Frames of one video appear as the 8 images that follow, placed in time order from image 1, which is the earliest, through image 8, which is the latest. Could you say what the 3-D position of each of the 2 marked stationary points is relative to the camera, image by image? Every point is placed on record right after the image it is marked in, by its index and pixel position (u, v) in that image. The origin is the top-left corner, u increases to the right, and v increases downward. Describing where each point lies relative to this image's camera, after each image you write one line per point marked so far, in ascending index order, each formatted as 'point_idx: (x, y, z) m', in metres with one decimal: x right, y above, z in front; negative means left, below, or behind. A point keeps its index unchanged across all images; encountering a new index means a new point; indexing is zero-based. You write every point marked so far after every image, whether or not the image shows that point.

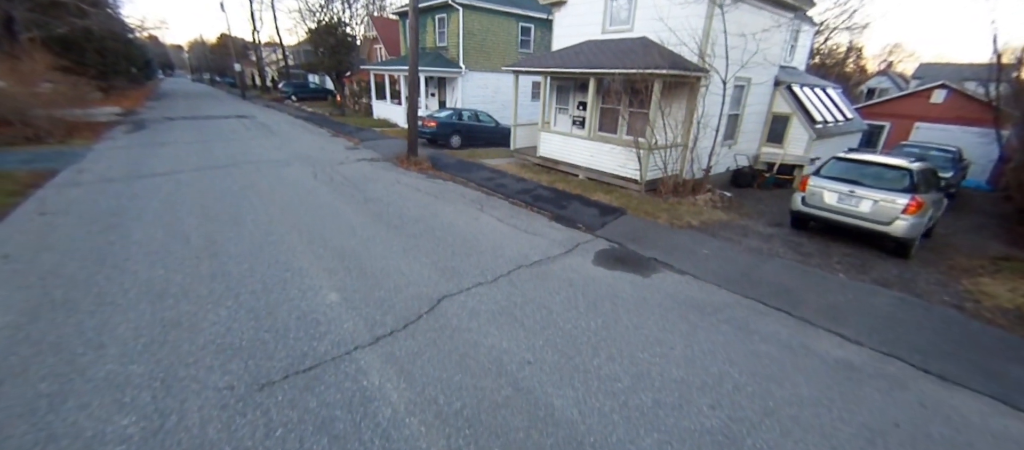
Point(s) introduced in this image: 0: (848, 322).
0: (+3.7, -1.0, +4.3) m
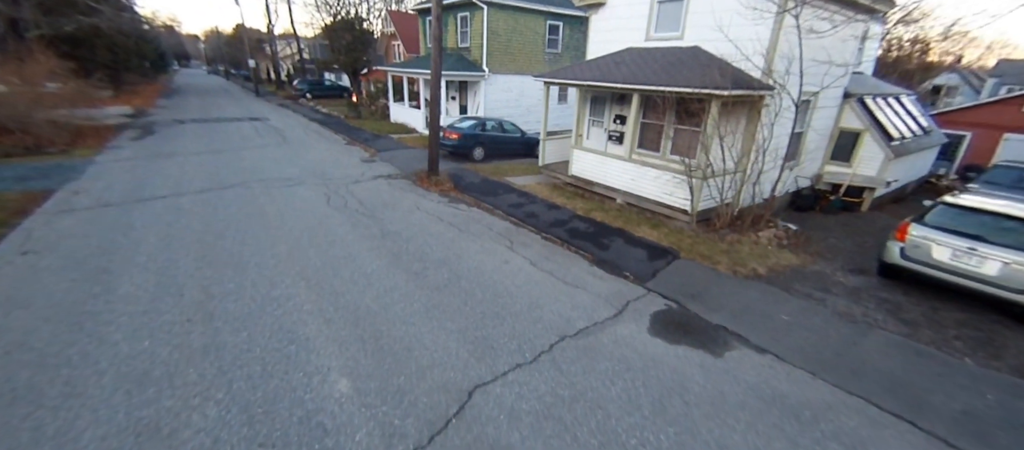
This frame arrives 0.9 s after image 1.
0: (+4.1, -1.8, +3.3) m
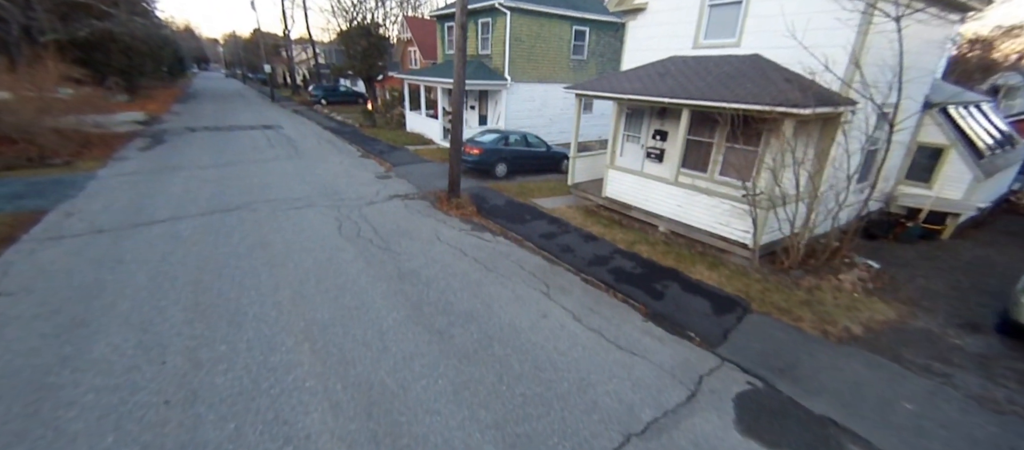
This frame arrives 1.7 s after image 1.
0: (+4.5, -2.5, +2.2) m
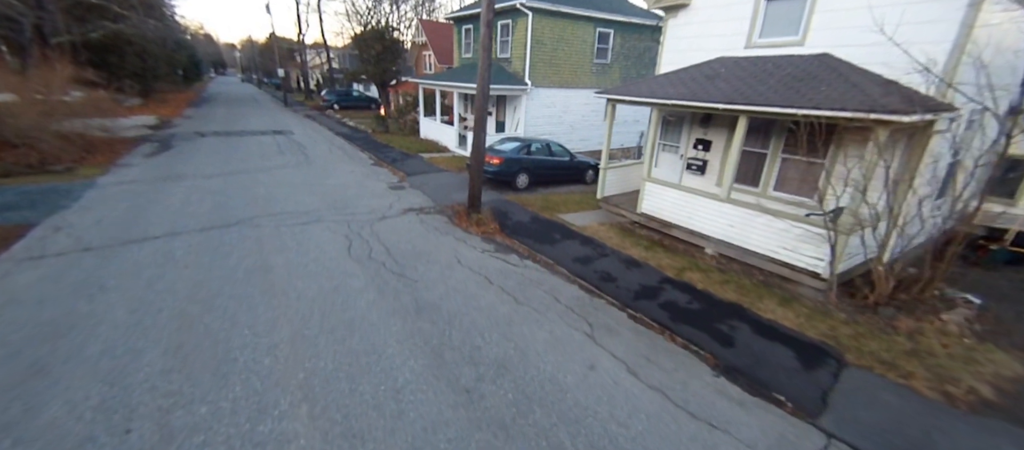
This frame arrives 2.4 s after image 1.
0: (+4.9, -2.8, +1.2) m
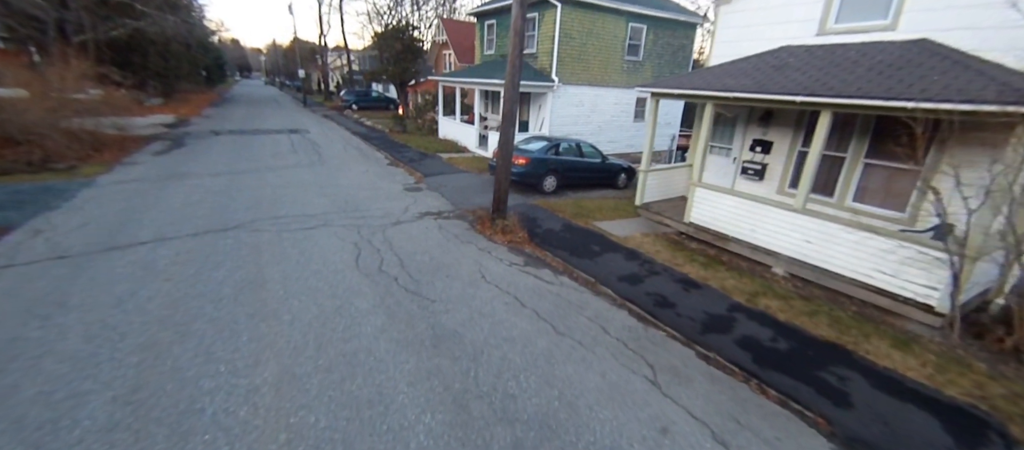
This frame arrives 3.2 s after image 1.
0: (+5.1, -3.0, 0.0) m
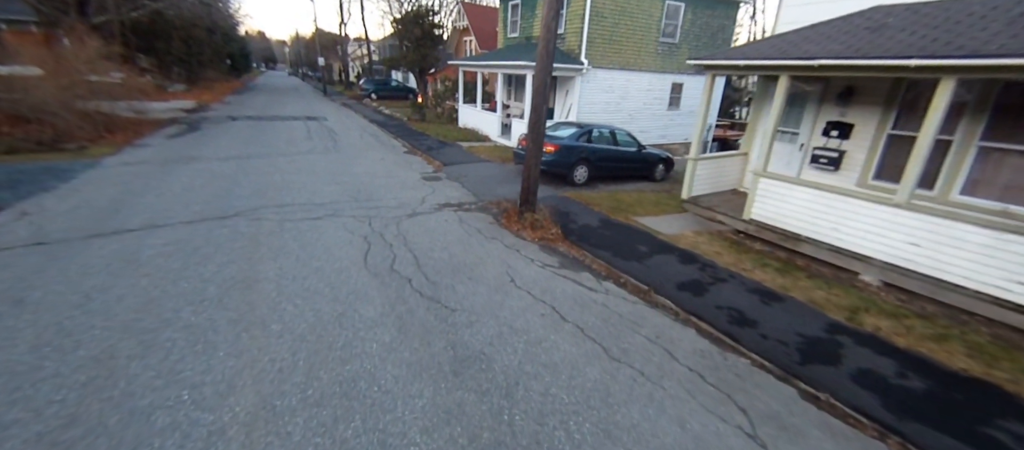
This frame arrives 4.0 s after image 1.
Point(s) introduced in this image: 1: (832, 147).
0: (+5.3, -3.1, -1.1) m
1: (+5.4, +1.3, +6.6) m
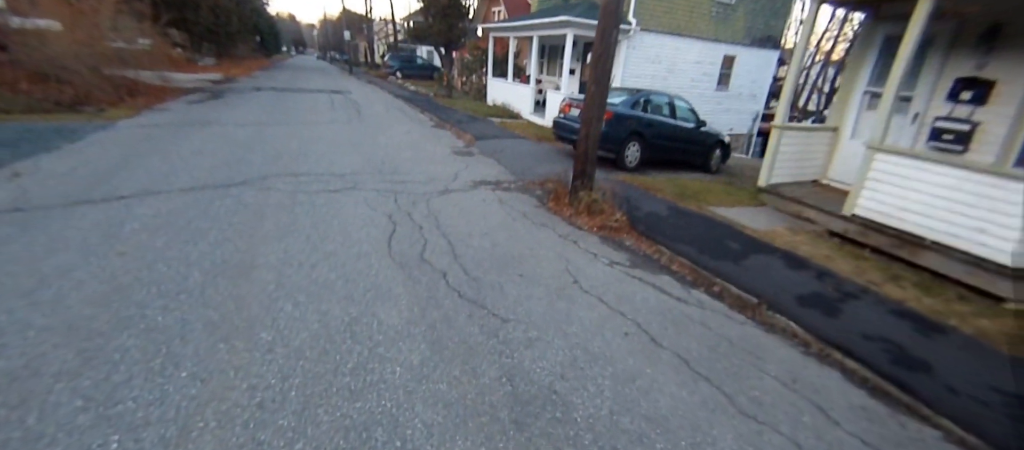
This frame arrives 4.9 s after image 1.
0: (+5.5, -3.3, -2.3) m
1: (+6.1, +1.3, +5.1) m
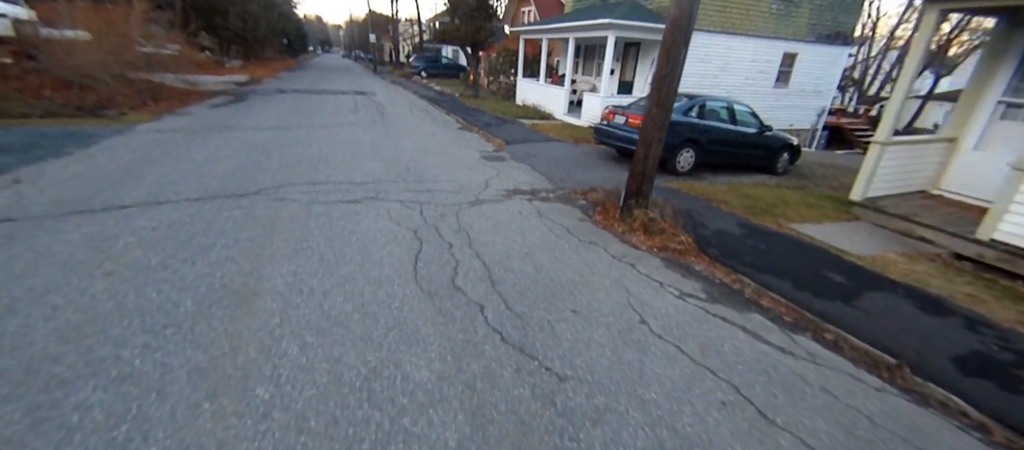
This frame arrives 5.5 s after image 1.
0: (+5.5, -3.6, -3.3) m
1: (+6.6, +1.0, +4.1) m
